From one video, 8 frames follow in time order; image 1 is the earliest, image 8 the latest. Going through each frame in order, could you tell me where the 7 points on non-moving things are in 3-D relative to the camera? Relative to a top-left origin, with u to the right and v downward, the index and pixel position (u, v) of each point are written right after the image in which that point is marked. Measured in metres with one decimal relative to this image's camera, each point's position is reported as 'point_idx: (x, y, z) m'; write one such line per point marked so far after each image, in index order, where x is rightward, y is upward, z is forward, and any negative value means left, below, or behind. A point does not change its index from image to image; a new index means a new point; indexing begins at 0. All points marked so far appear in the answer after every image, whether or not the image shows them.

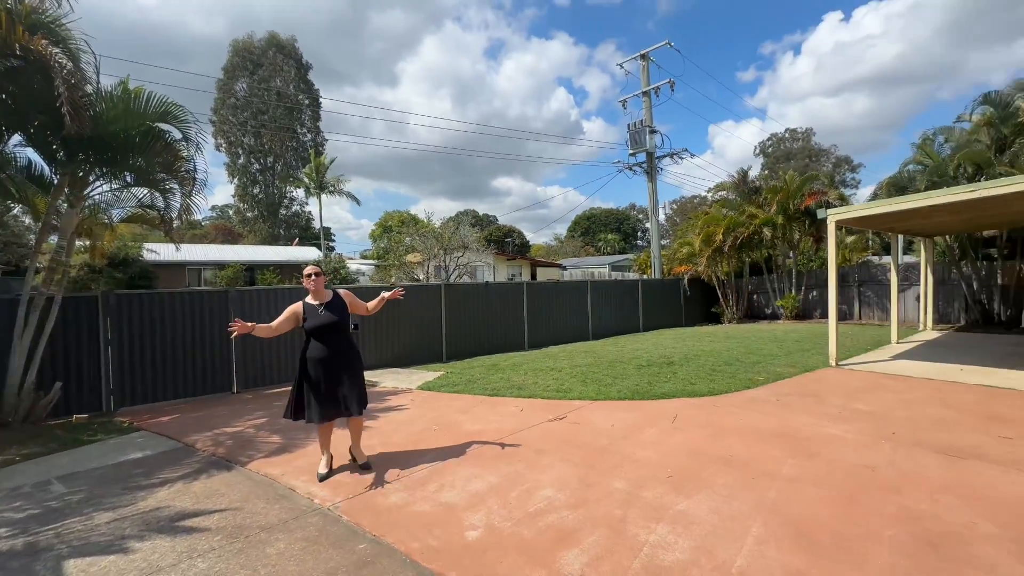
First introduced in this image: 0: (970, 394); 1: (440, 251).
0: (+5.7, -1.3, +5.6) m
1: (-2.8, +1.5, +17.8) m
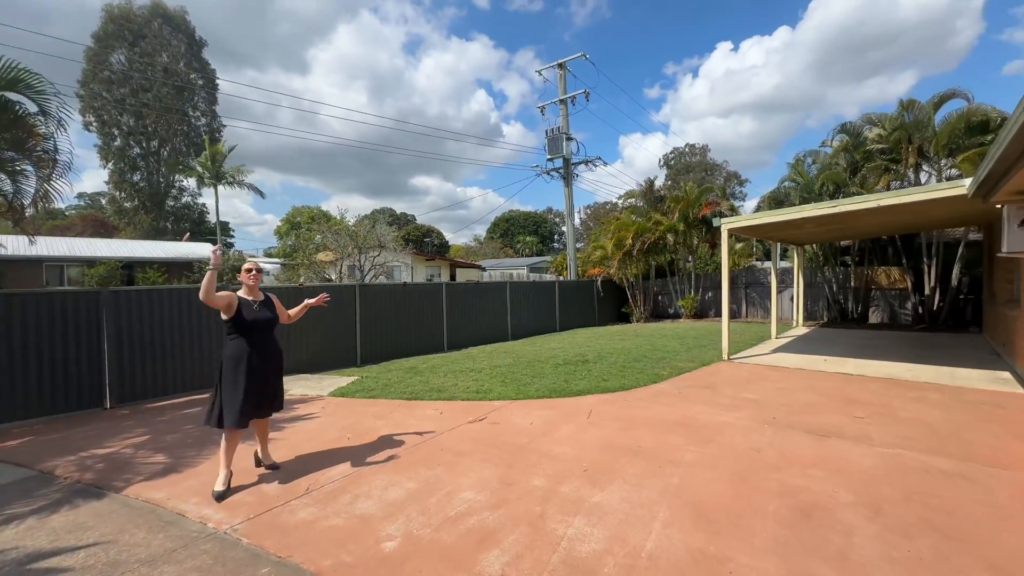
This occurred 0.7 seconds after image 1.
0: (+4.7, -1.4, +6.5) m
1: (-6.0, +1.4, +17.0) m
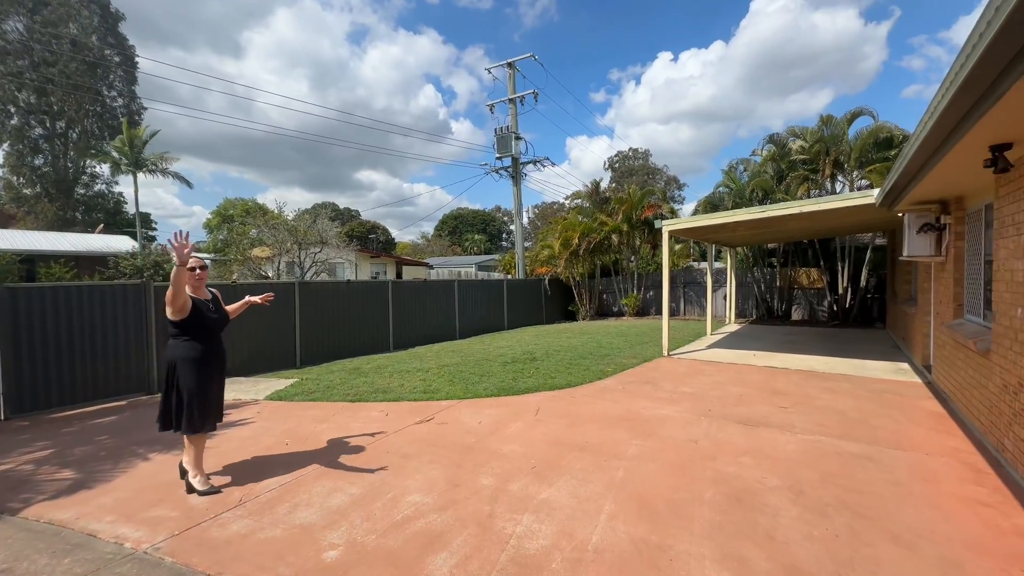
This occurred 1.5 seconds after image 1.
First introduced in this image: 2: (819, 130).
0: (+3.9, -1.3, +7.0) m
1: (-7.9, +1.5, +16.2) m
2: (+9.0, +4.6, +13.1) m
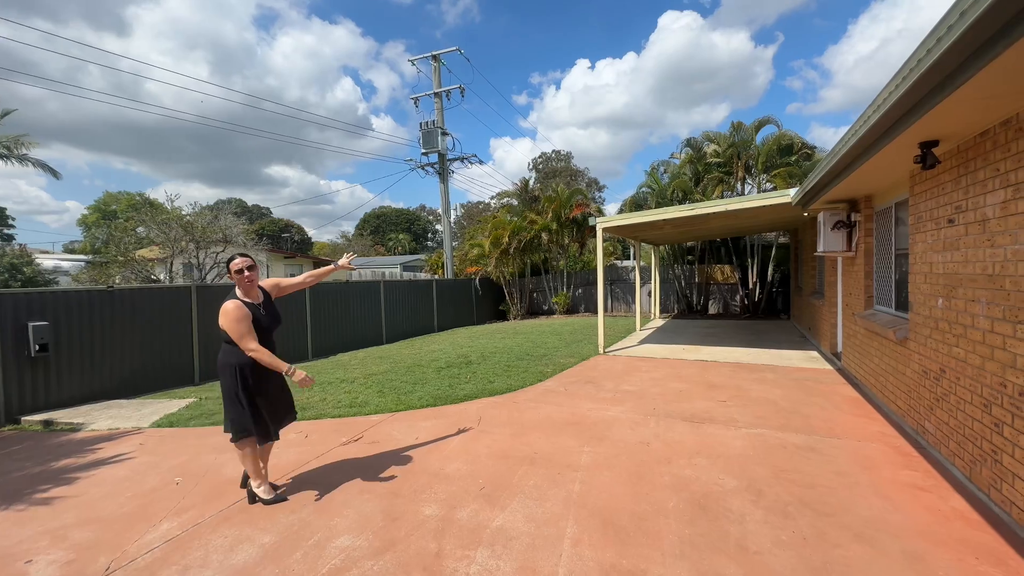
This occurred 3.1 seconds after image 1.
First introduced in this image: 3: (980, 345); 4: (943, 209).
0: (+2.9, -1.3, +7.2) m
1: (-10.2, +1.4, +14.3) m
2: (+6.8, +4.7, +14.0) m
3: (+3.1, -0.4, +3.0) m
4: (+3.4, +0.6, +3.5) m
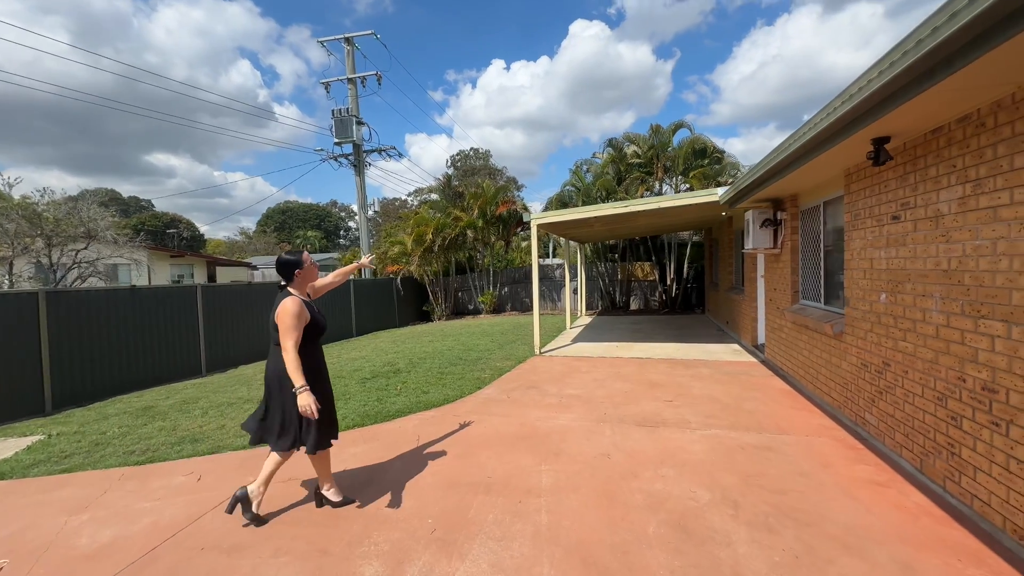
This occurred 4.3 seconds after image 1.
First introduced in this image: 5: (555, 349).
0: (+1.9, -1.2, +7.1) m
1: (-12.3, +1.2, +11.8) m
2: (+4.5, +4.8, +14.5) m
3: (+2.8, -0.3, +3.0) m
4: (+3.0, +0.7, +3.6) m
5: (+0.9, -1.2, +9.0) m
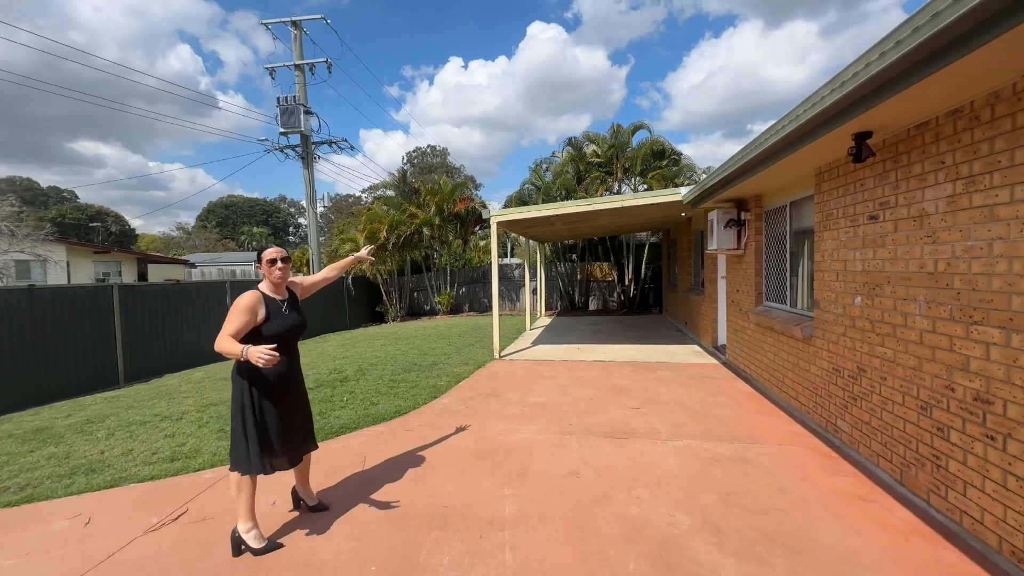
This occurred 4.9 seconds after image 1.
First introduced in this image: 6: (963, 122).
0: (+1.3, -1.3, +6.8) m
1: (-13.3, +1.3, +10.2) m
2: (+3.1, +4.8, +14.4) m
3: (+2.6, -0.4, +2.9) m
4: (+2.7, +0.6, +3.4) m
5: (+0.1, -1.2, +8.6) m
6: (+2.5, +0.9, +2.5) m
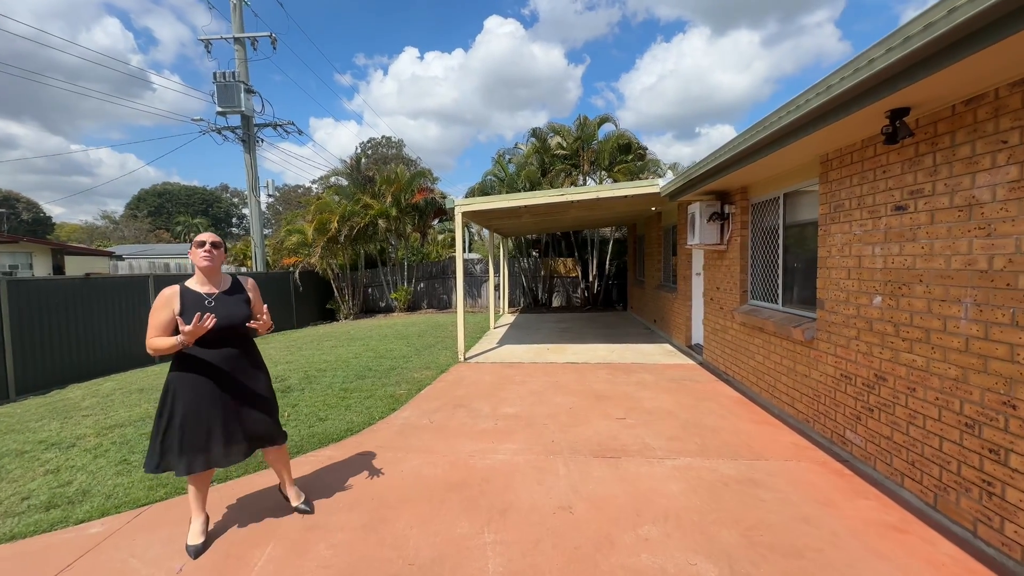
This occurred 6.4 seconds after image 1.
0: (+0.8, -1.2, +6.3) m
1: (-14.0, +1.4, +8.3) m
2: (+2.0, +4.9, +14.0) m
3: (+2.5, -0.4, +2.5) m
4: (+2.6, +0.6, +3.1) m
5: (-0.6, -1.2, +8.0) m
6: (+2.5, +0.9, +2.1) m
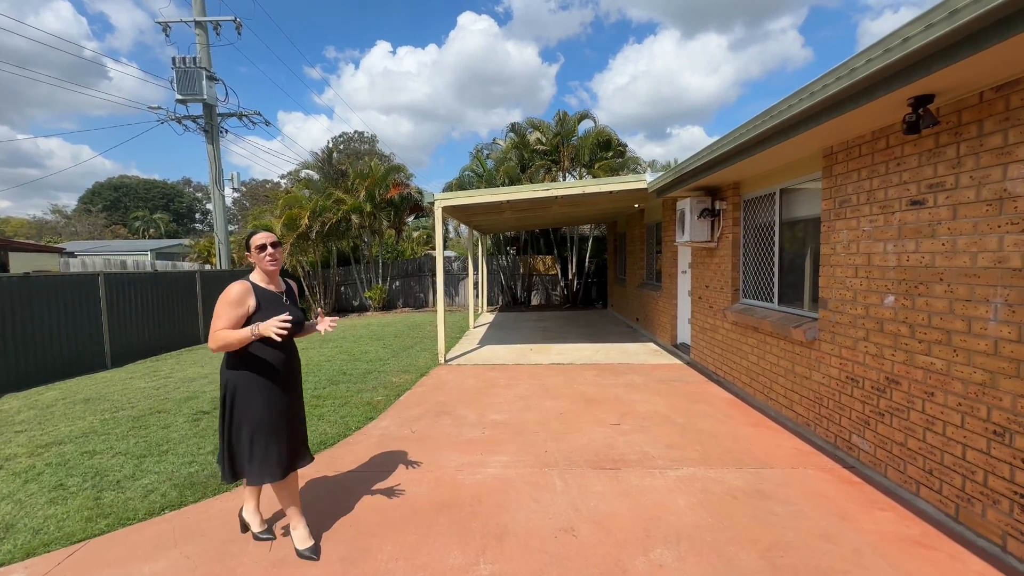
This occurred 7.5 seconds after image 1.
0: (+0.6, -1.2, +6.1) m
1: (-14.3, +1.4, +7.2) m
2: (+1.3, +5.0, +13.8) m
3: (+2.5, -0.4, +2.4) m
4: (+2.5, +0.7, +2.9) m
5: (-0.9, -1.1, +7.7) m
6: (+2.5, +0.9, +2.0) m
